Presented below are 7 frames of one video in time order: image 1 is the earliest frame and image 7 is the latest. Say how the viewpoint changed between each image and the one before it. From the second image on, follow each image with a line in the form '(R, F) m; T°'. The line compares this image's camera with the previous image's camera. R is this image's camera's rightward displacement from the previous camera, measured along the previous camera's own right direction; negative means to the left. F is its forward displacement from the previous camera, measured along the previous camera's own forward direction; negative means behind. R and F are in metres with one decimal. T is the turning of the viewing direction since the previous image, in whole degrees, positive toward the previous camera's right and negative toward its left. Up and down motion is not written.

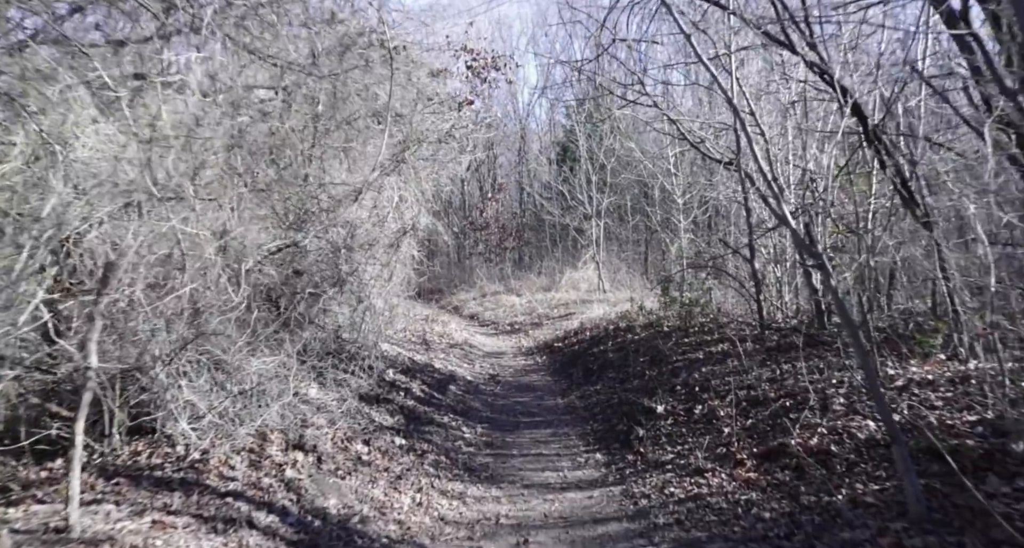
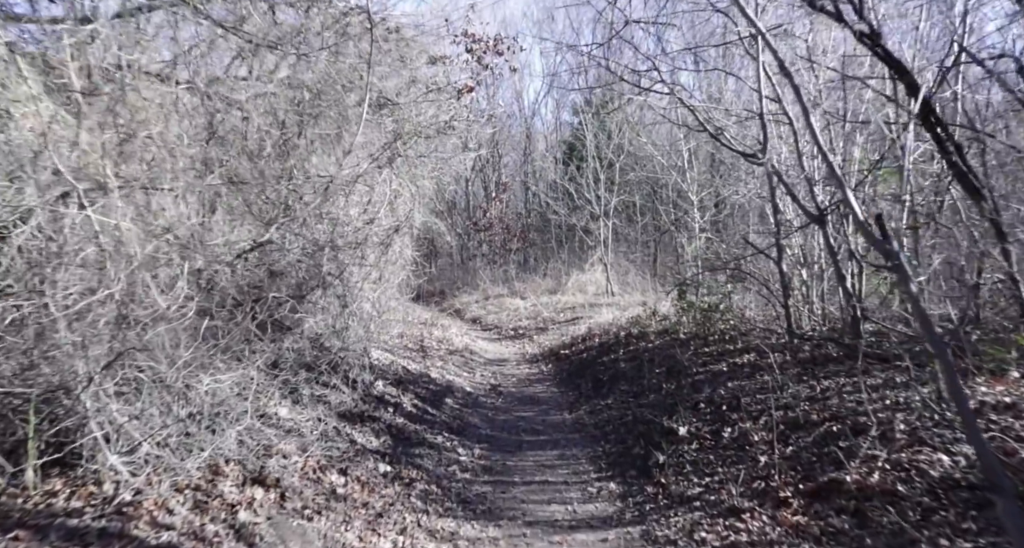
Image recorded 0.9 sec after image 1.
(0.0, +1.0) m; 0°
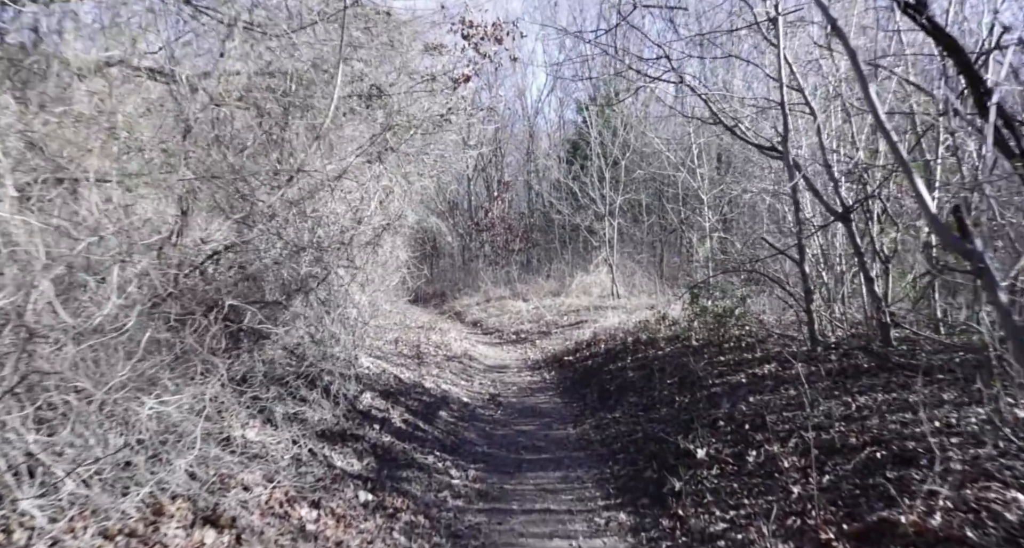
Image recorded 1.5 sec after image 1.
(+0.1, +0.8) m; 0°
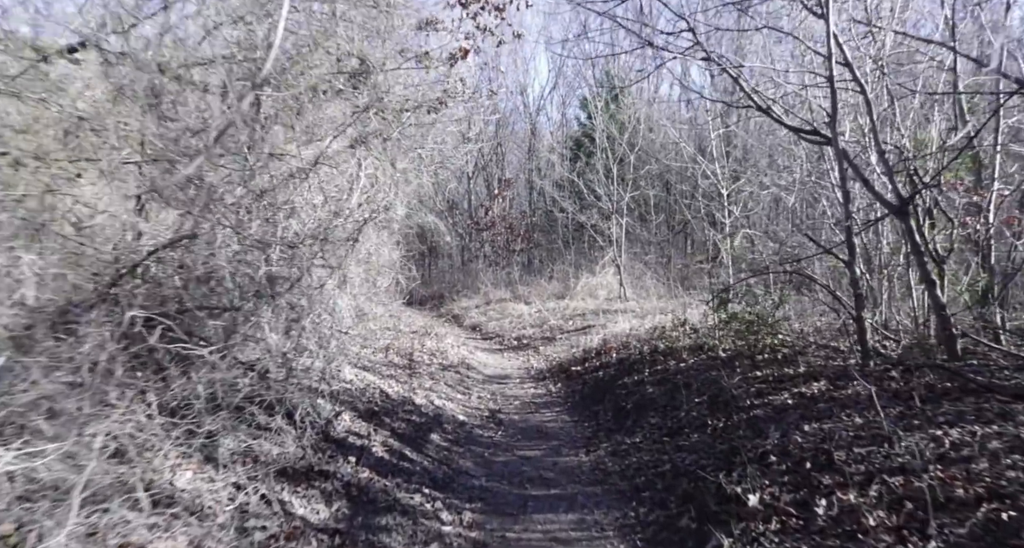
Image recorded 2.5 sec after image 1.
(0.0, +1.3) m; 0°
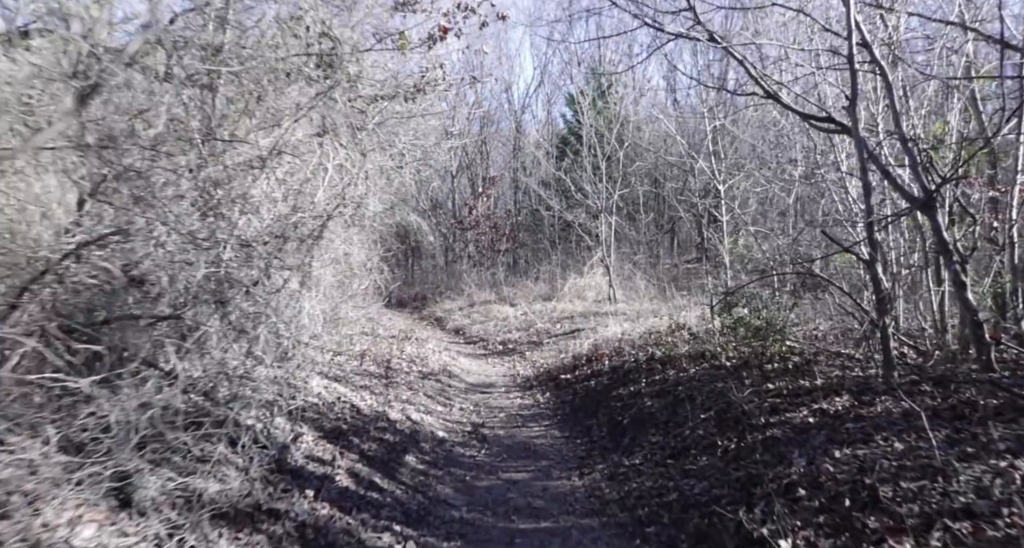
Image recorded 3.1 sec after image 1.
(0.0, +0.9) m; +1°
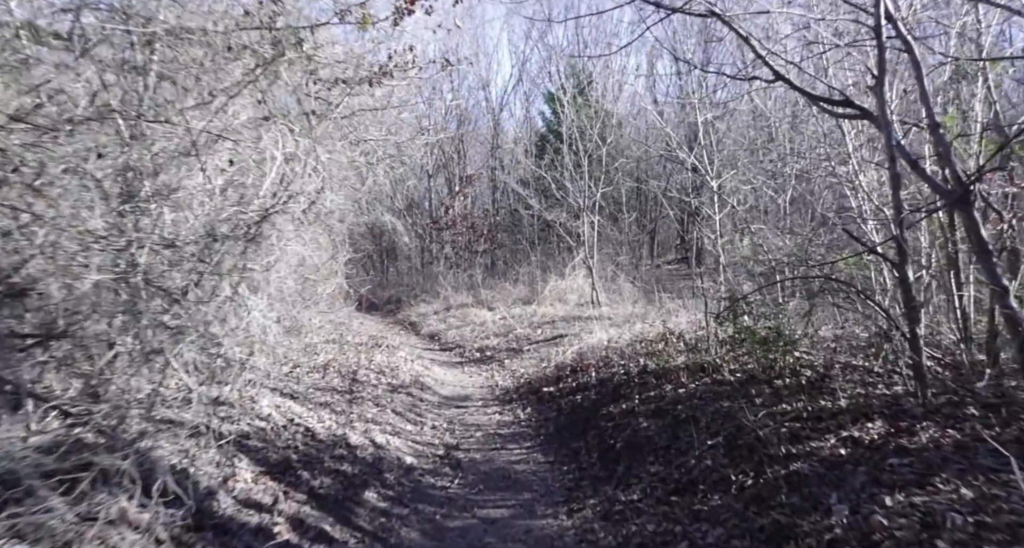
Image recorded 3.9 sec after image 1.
(0.0, +1.0) m; +2°
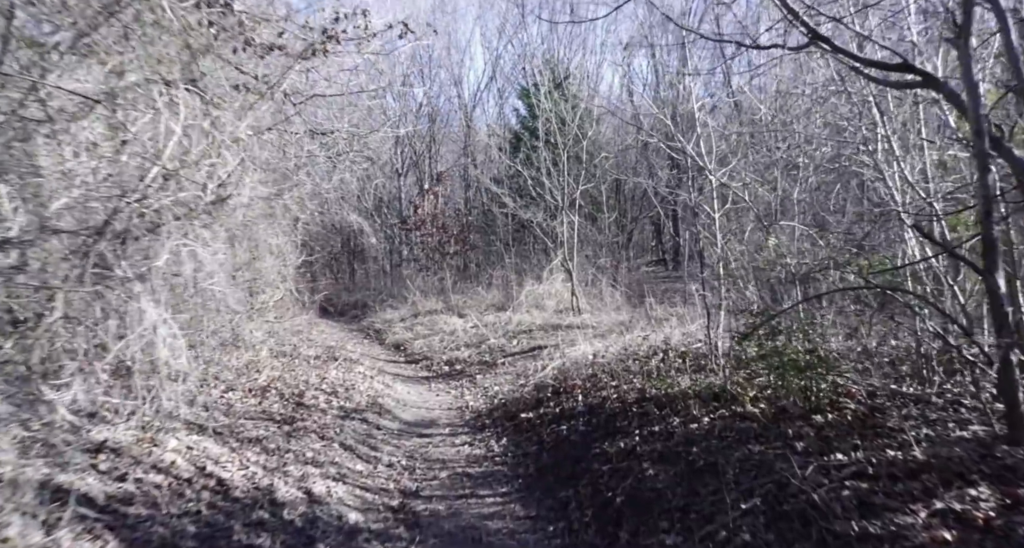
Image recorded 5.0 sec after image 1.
(0.0, +1.6) m; +2°
